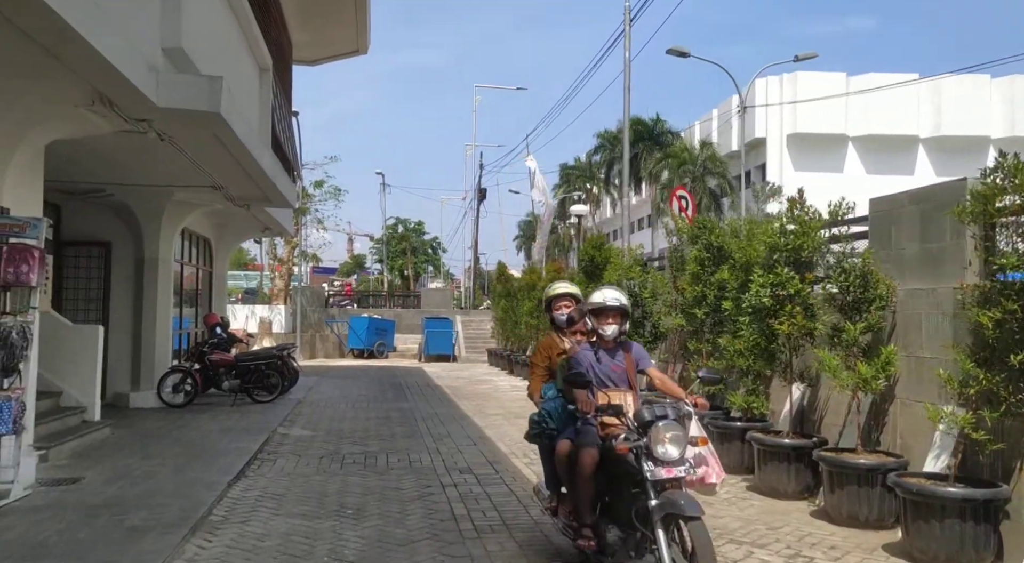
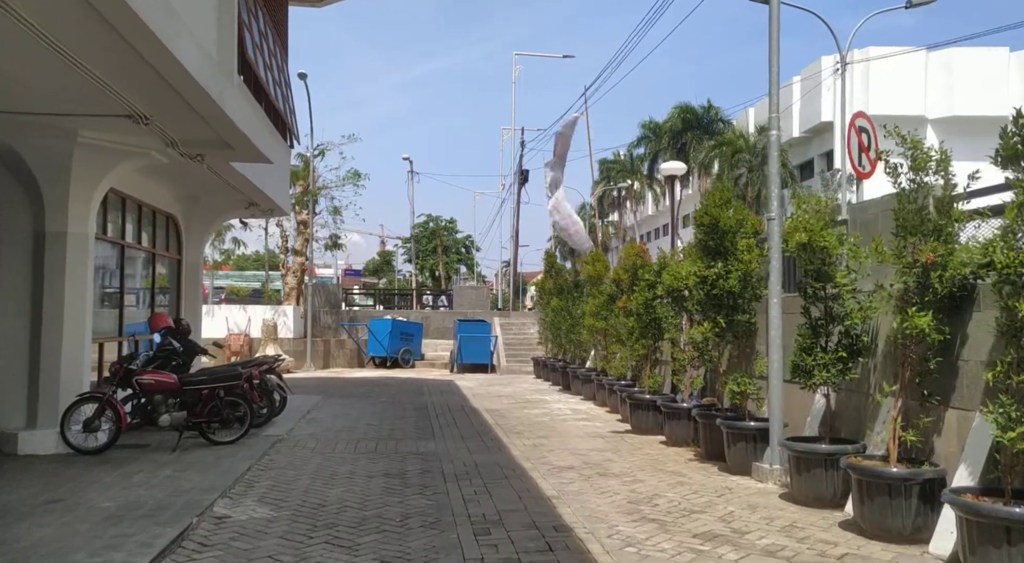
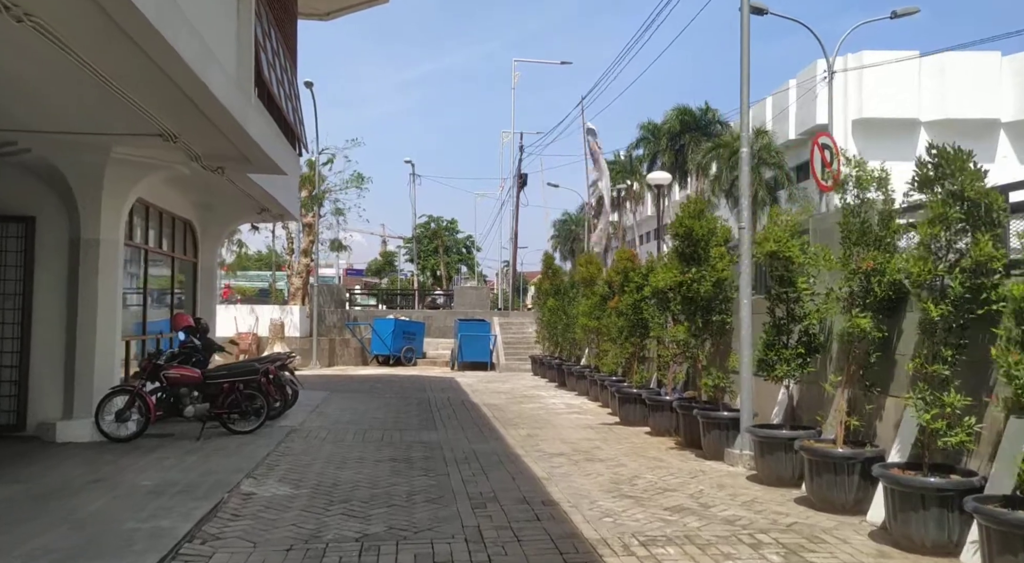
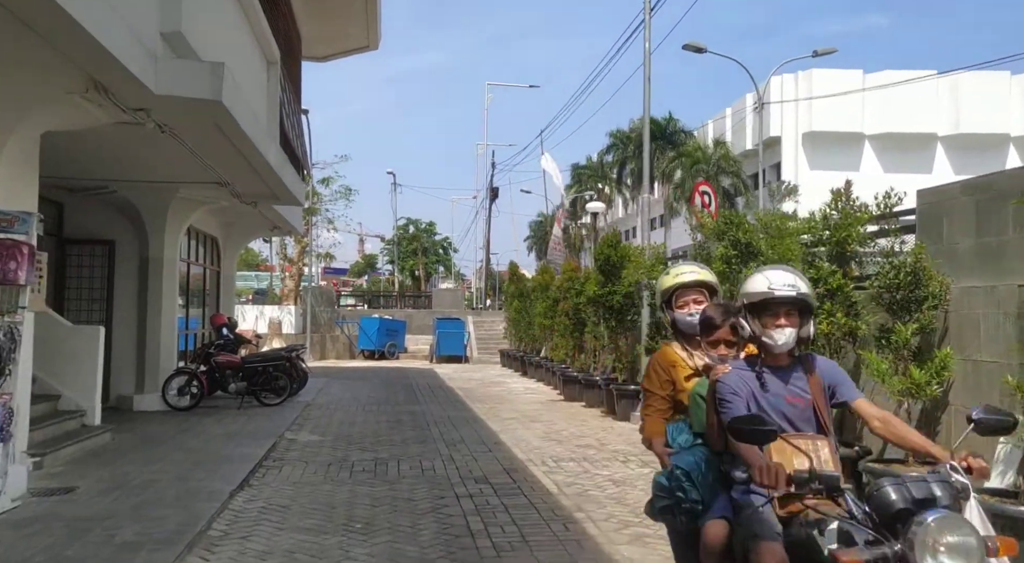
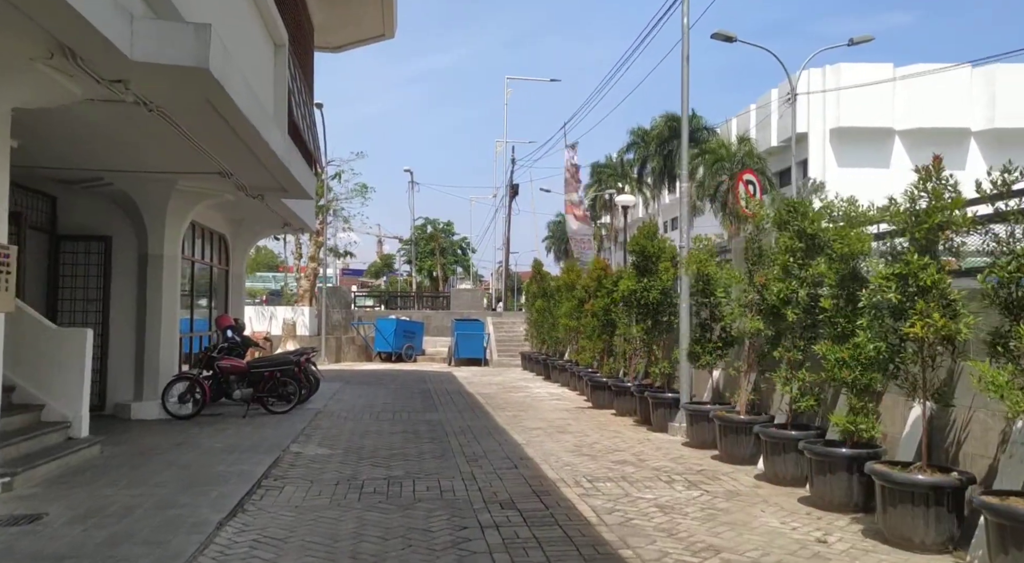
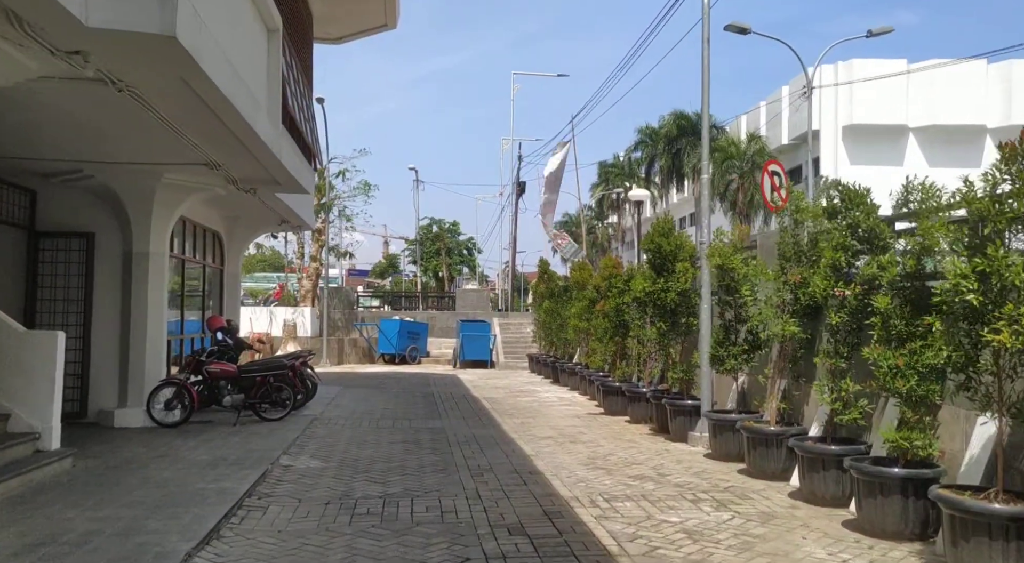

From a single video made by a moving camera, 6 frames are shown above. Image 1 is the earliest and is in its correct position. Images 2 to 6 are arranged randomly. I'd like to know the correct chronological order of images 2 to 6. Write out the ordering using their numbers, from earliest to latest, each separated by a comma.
4, 5, 6, 3, 2
